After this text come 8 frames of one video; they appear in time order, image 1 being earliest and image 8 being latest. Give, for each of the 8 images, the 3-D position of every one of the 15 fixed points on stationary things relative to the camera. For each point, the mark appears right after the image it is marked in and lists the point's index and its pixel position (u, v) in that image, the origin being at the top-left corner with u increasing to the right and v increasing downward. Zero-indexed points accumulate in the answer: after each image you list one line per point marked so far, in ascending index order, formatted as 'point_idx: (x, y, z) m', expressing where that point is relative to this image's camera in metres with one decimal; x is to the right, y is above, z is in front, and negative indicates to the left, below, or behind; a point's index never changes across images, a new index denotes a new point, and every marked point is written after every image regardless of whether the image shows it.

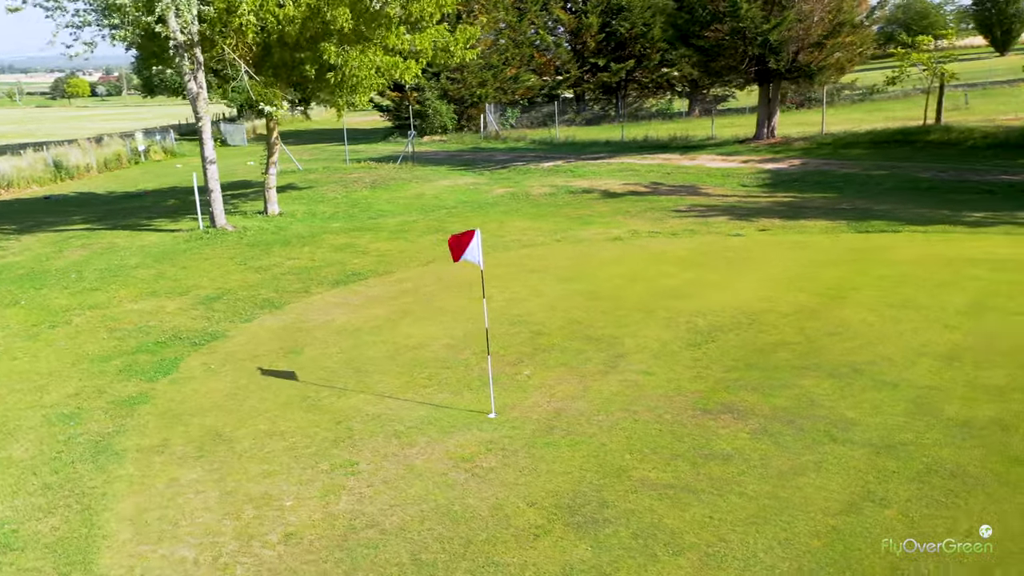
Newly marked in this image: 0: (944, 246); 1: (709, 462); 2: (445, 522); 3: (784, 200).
0: (+7.7, +0.8, +14.6) m
1: (+1.8, -1.6, +7.6) m
2: (-0.5, -2.0, +6.8) m
3: (+6.5, +2.1, +19.8) m
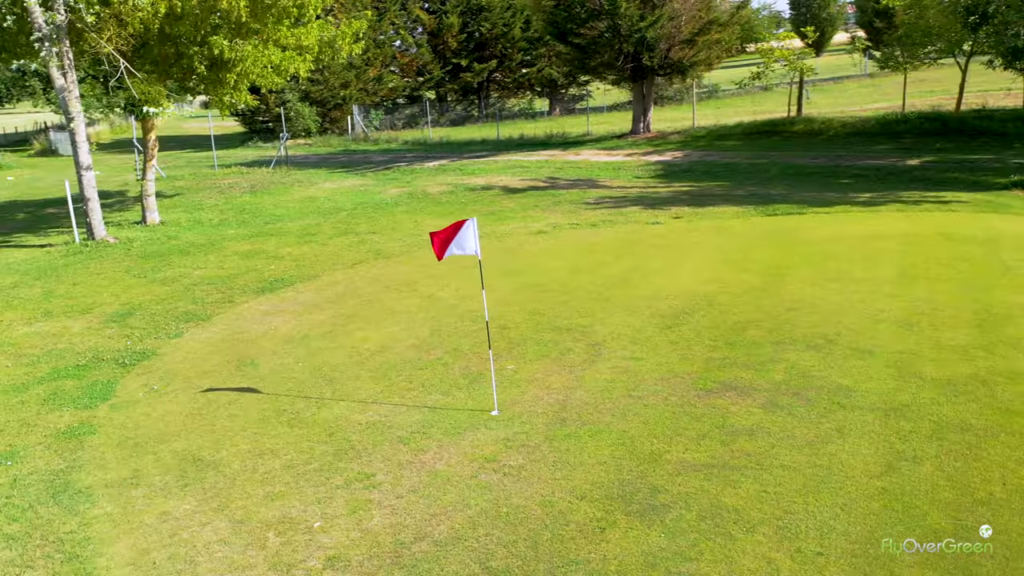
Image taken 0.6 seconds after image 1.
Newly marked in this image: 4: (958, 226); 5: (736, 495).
0: (+6.4, +1.2, +15.5) m
1: (+2.1, -1.4, +7.6) m
2: (-0.1, -1.9, +6.4) m
3: (+4.2, +2.5, +20.5) m
4: (+8.0, +1.1, +14.8) m
5: (+1.8, -1.7, +6.6) m
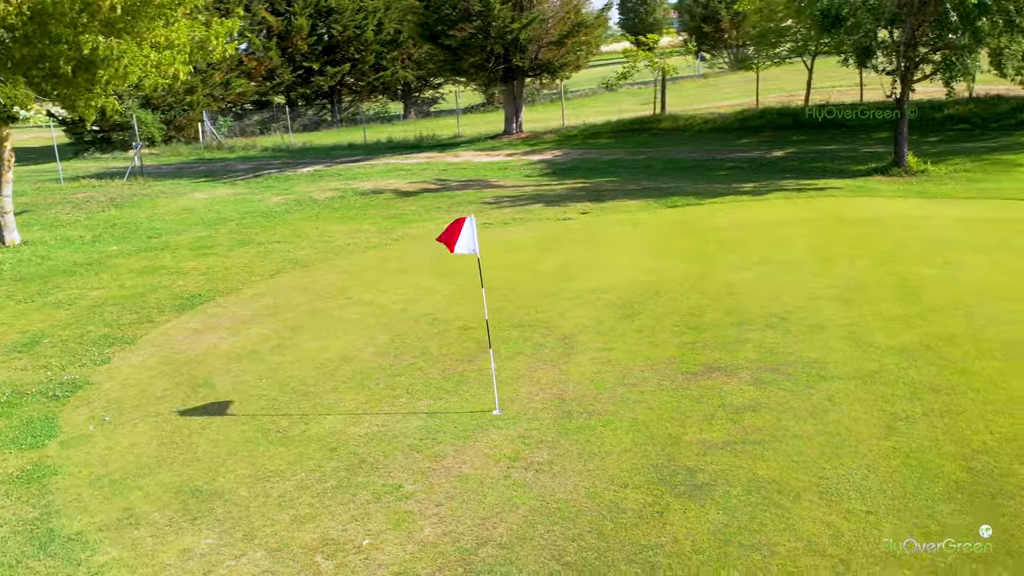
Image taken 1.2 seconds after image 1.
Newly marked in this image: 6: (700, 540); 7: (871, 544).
0: (+4.7, +1.6, +16.6) m
1: (+2.2, -1.2, +7.9) m
2: (+0.4, -1.8, +6.4) m
3: (+1.6, +2.6, +21.0) m
4: (+6.5, +1.5, +16.2) m
5: (+2.2, -1.5, +6.9) m
6: (+1.3, -1.8, +6.0) m
7: (+2.6, -1.8, +5.8) m
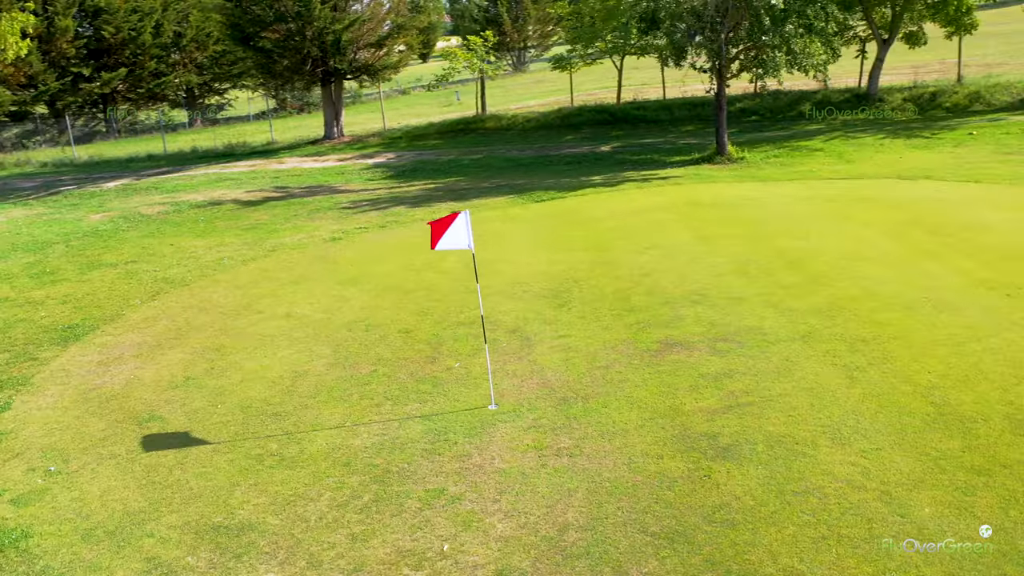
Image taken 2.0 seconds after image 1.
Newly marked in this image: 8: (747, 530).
0: (+2.1, +1.9, +17.5) m
1: (+2.2, -1.0, +8.6) m
2: (+0.9, -1.7, +6.6) m
3: (-2.1, +2.6, +21.0) m
4: (+3.9, +2.0, +17.6) m
5: (+2.4, -1.3, +7.6) m
6: (+1.9, -1.6, +6.5) m
7: (+3.1, -1.5, +6.7) m
8: (+1.7, -1.8, +6.0) m
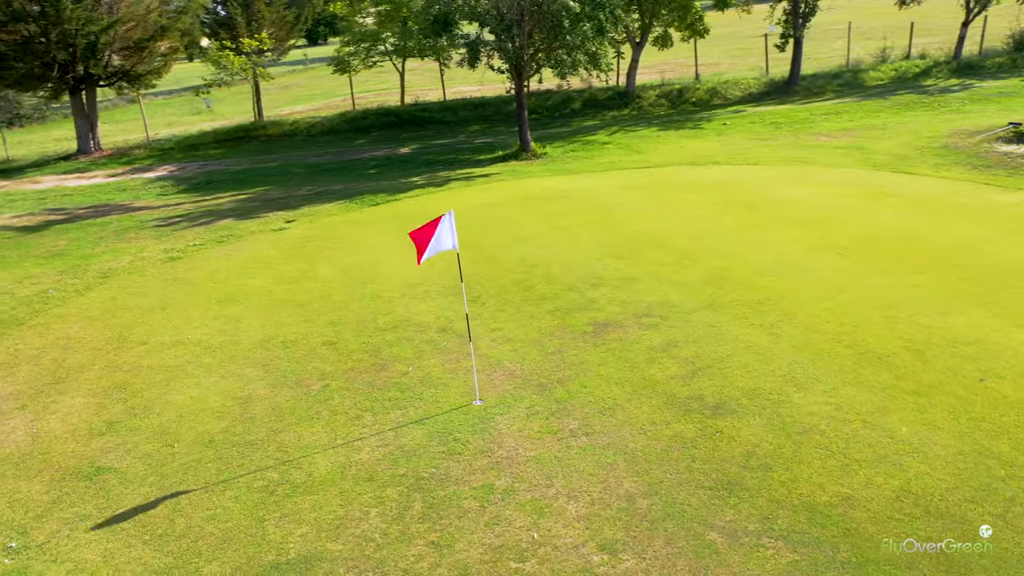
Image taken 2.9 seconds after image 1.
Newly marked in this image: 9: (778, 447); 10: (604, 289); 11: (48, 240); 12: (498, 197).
0: (-1.4, +1.9, +17.8) m
1: (+1.8, -0.7, +9.4) m
2: (+1.3, -1.5, +7.1) m
3: (-6.6, +2.2, +19.7) m
4: (+0.2, +2.2, +18.4) m
5: (+2.4, -1.0, +8.5) m
6: (+2.3, -1.4, +7.3) m
7: (+3.4, -1.1, +7.8) m
8: (+2.2, -1.5, +6.8) m
9: (+2.3, -1.4, +7.2) m
10: (+1.3, 0.0, +11.6) m
11: (-9.3, +0.9, +16.4) m
12: (-0.3, +2.0, +17.9) m
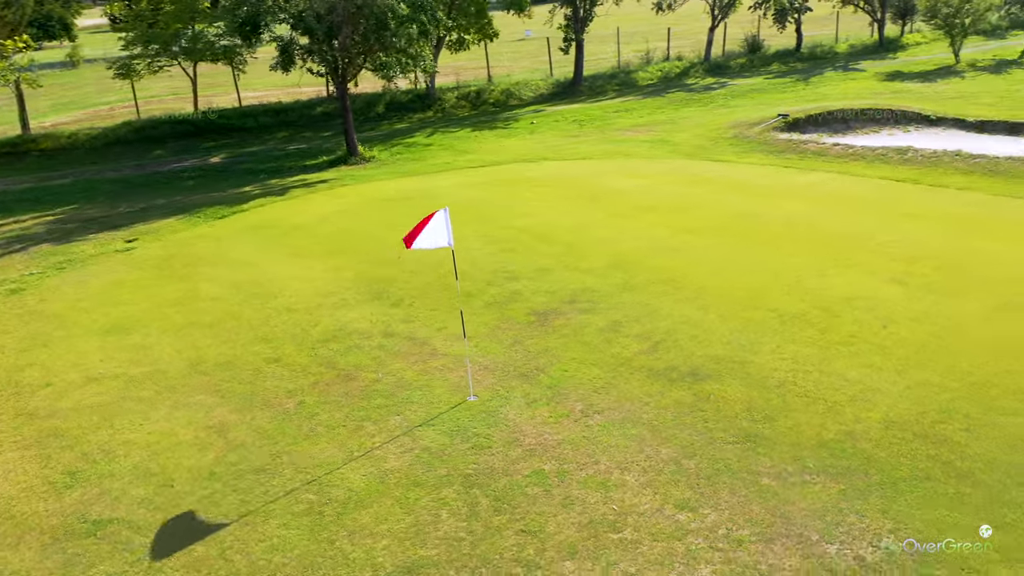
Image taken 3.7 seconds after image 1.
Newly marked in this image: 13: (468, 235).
0: (-4.4, +1.7, +17.1) m
1: (+1.3, -0.5, +10.0) m
2: (+1.6, -1.3, +7.7) m
3: (-9.9, +1.5, +17.4) m
4: (-3.1, +2.1, +18.2) m
5: (+2.1, -0.7, +9.4) m
6: (+2.4, -1.1, +8.1) m
7: (+3.3, -0.8, +9.0) m
8: (+2.6, -1.2, +7.7) m
9: (+2.5, -1.1, +8.1) m
10: (+0.1, +0.1, +12.0) m
11: (-11.5, +0.1, +13.5) m
12: (-3.4, +1.8, +17.5) m
13: (-0.8, +0.9, +14.4) m
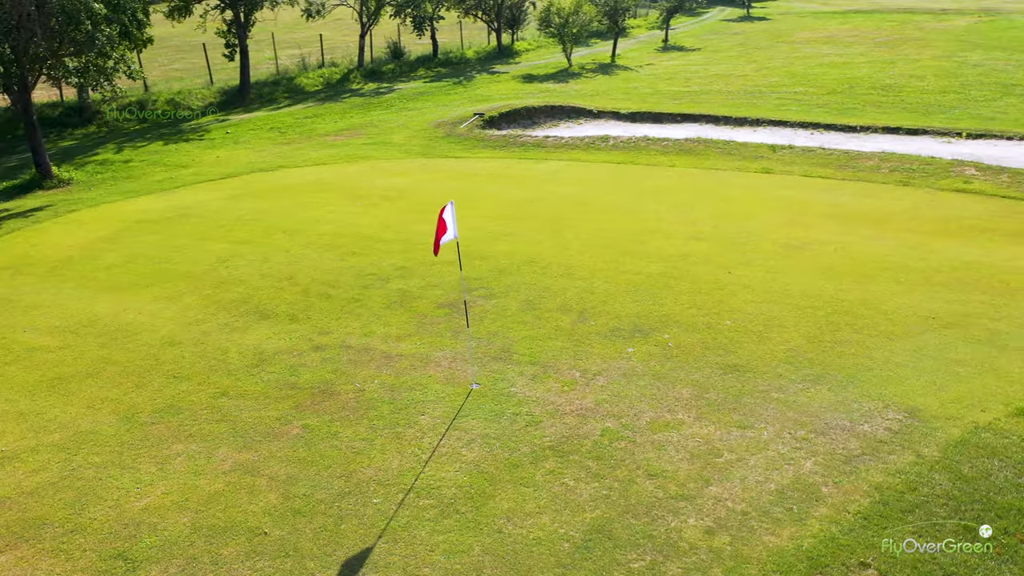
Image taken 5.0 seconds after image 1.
0: (-8.3, +0.9, +14.4) m
1: (+0.3, -0.2, +10.8) m
2: (+1.7, -0.9, +8.8) m
3: (-13.2, -0.1, +12.2) m
4: (-7.6, +1.4, +16.0) m
5: (+1.4, -0.3, +10.6) m
6: (+2.2, -0.6, +9.7) m
7: (+2.5, -0.2, +10.8) m
8: (+2.6, -0.7, +9.3) m
9: (+2.3, -0.6, +9.6) m
10: (-1.7, +0.1, +12.0) m
11: (-12.6, -1.5, +8.0) m
12: (-7.6, +1.1, +15.2) m
13: (-3.7, +0.7, +13.7) m
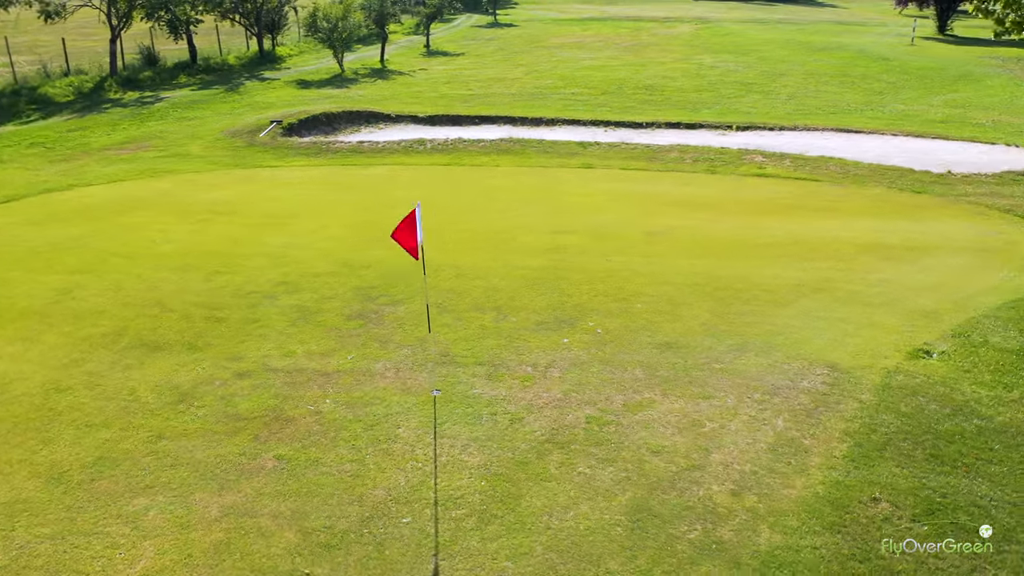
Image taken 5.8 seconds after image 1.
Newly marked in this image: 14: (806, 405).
0: (-10.1, 0.0, +11.6) m
1: (-0.8, -0.3, +10.7) m
2: (+1.2, -0.8, +9.2) m
3: (-14.1, -1.3, +8.0) m
4: (-10.1, +0.6, +13.3) m
5: (+0.2, -0.2, +10.8) m
6: (+1.4, -0.4, +10.2) m
7: (+1.3, 0.0, +11.3) m
8: (+1.8, -0.5, +9.9) m
9: (+1.5, -0.4, +10.2) m
10: (-3.1, -0.1, +11.2) m
11: (-12.2, -2.6, +4.2) m
12: (-9.7, +0.3, +12.6) m
13: (-5.6, +0.3, +12.3) m
14: (+2.9, -1.1, +8.0) m
